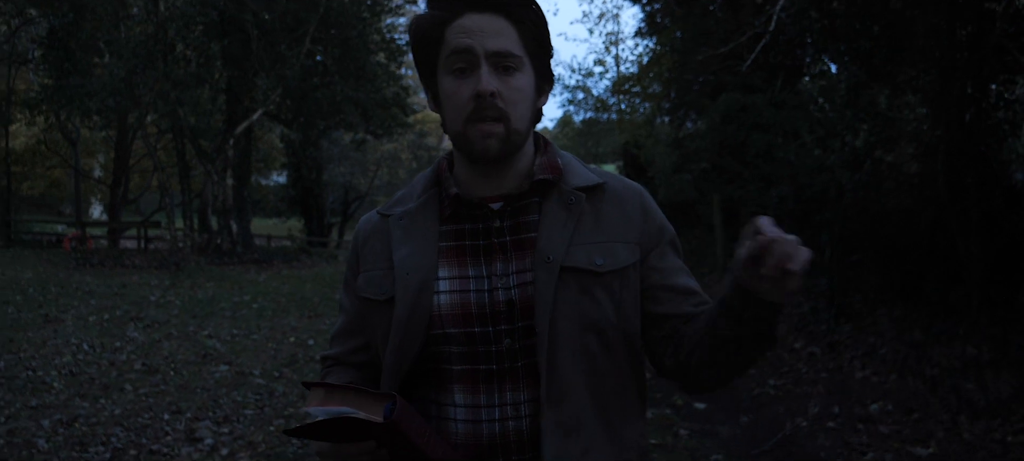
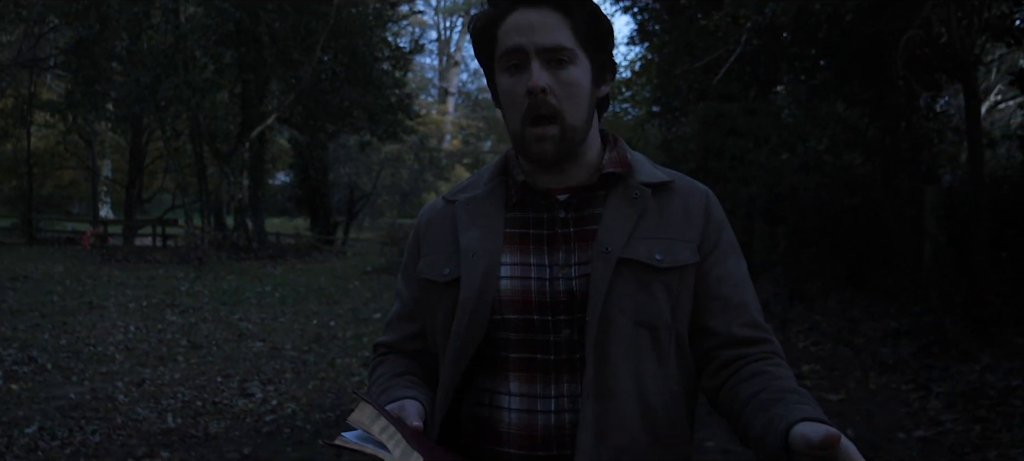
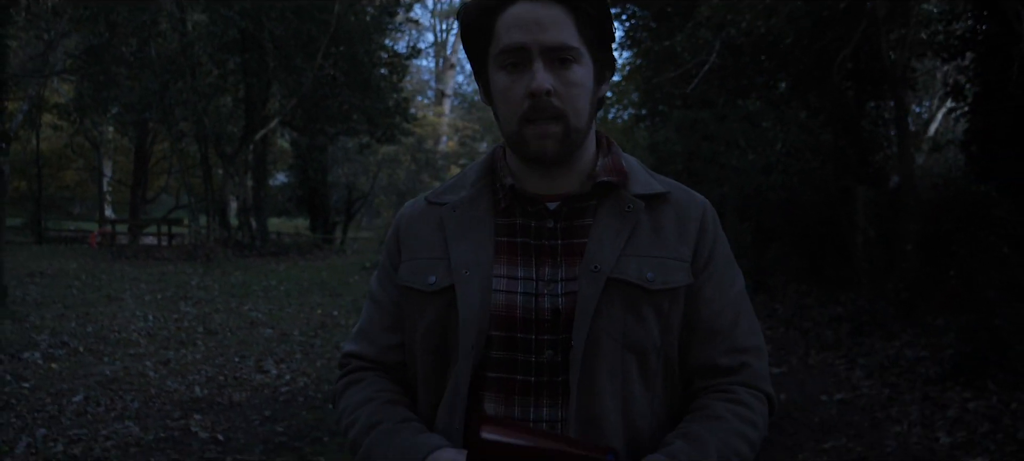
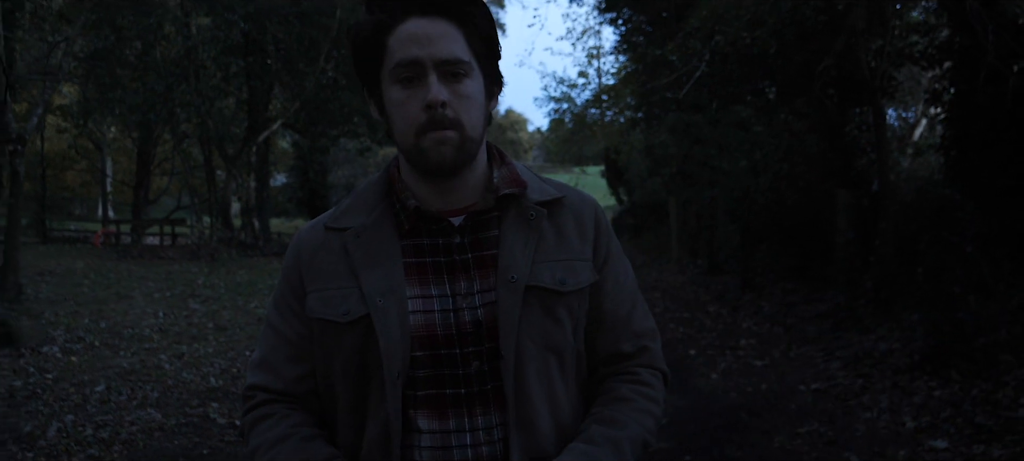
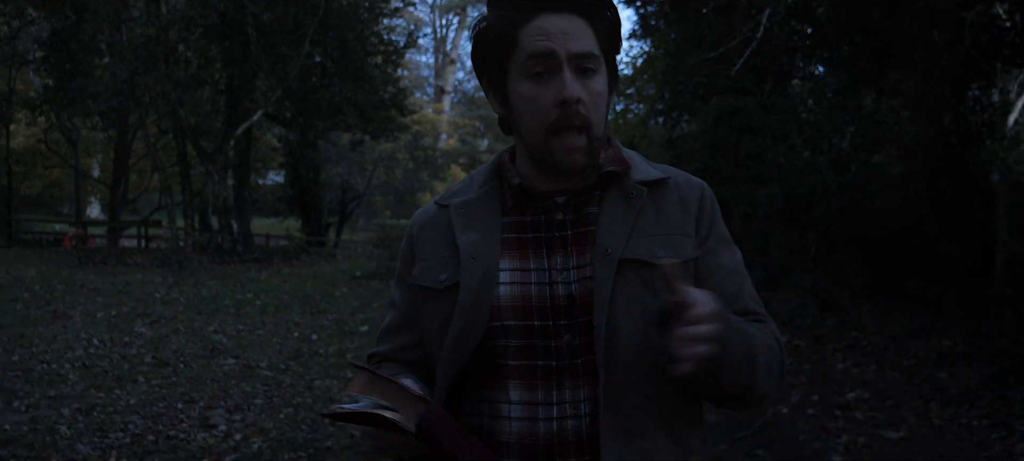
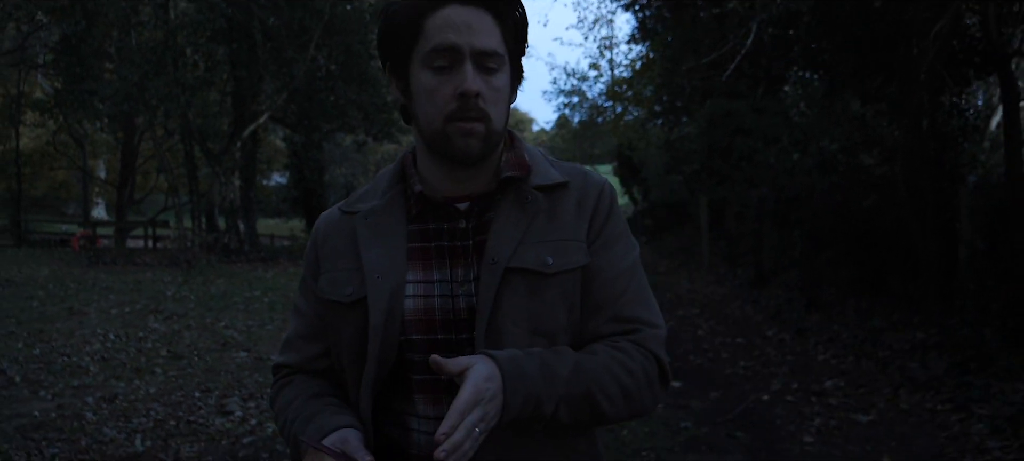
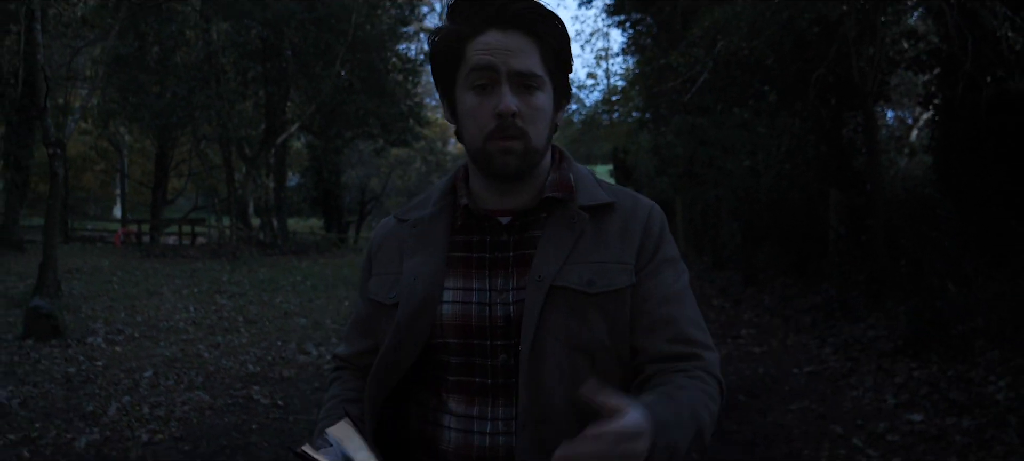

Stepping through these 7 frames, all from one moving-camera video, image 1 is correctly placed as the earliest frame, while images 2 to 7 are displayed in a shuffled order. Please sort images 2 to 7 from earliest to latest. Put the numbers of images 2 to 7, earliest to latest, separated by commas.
5, 6, 2, 3, 4, 7
